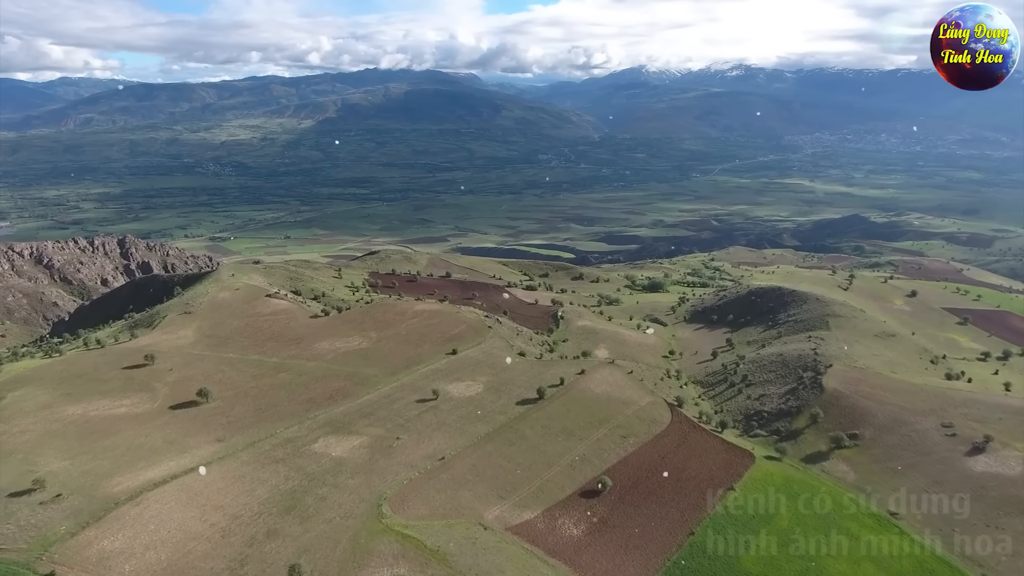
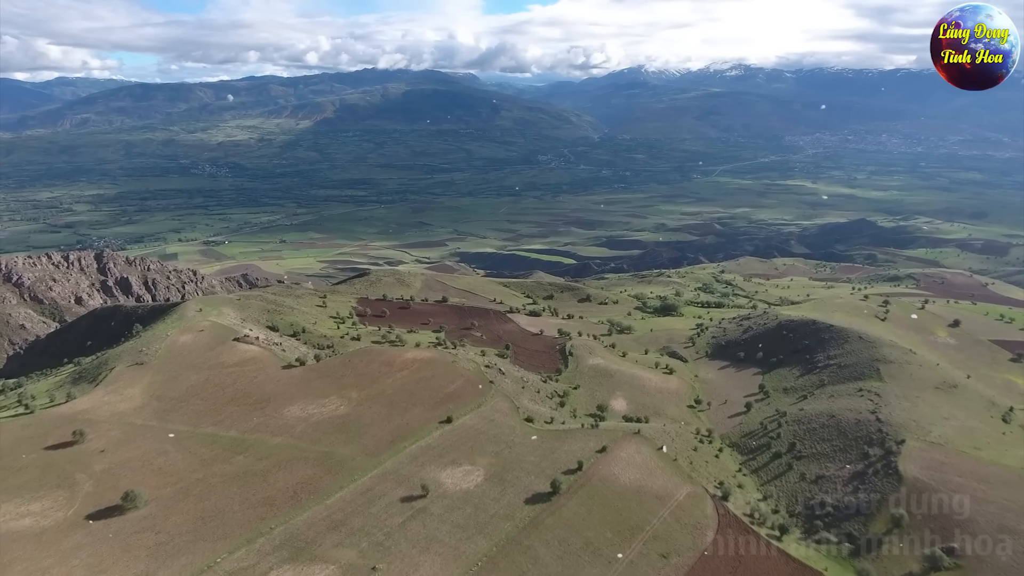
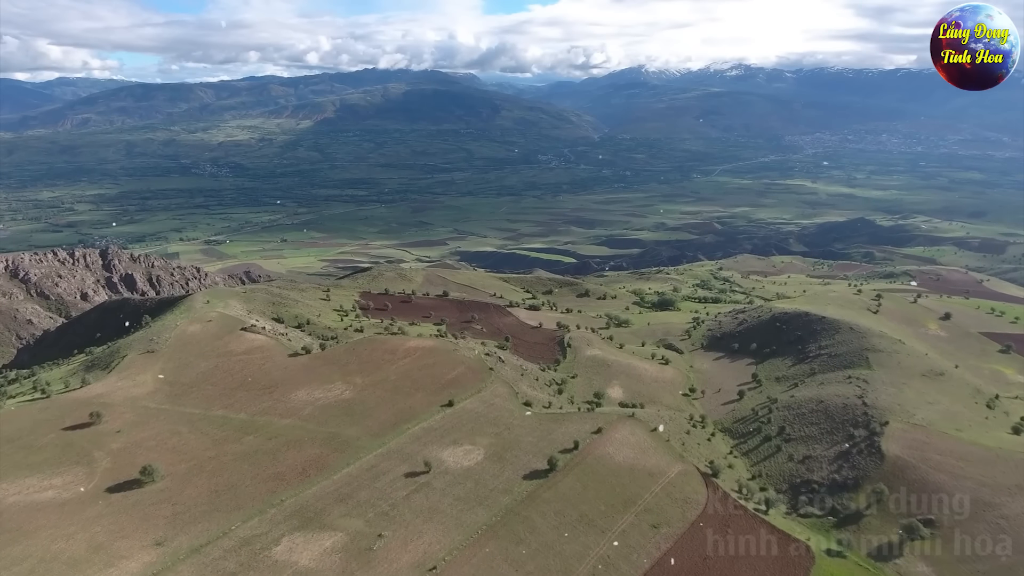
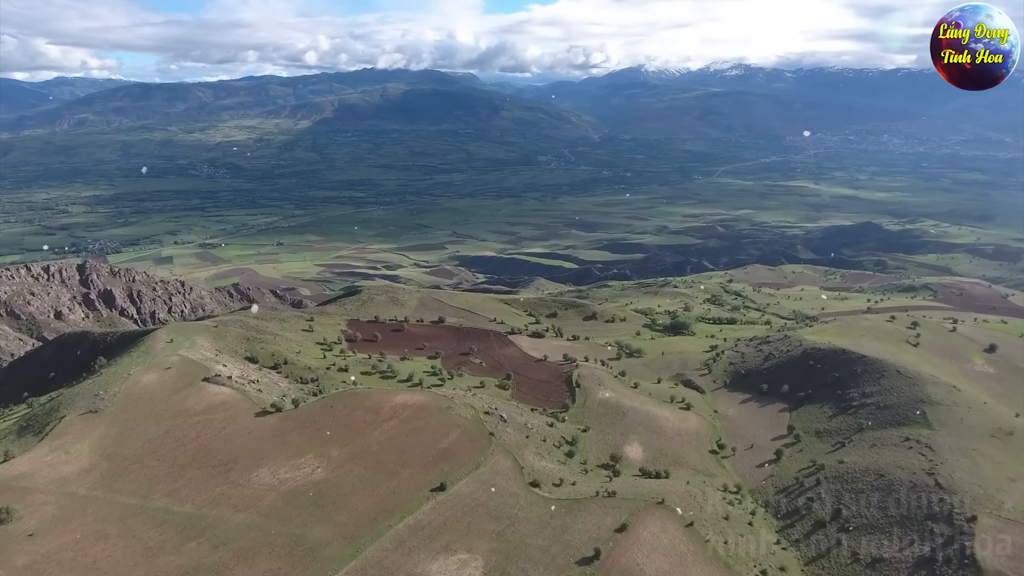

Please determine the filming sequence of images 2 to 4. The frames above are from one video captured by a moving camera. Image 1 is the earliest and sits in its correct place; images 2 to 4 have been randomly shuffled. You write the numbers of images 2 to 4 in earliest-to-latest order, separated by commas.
3, 2, 4
